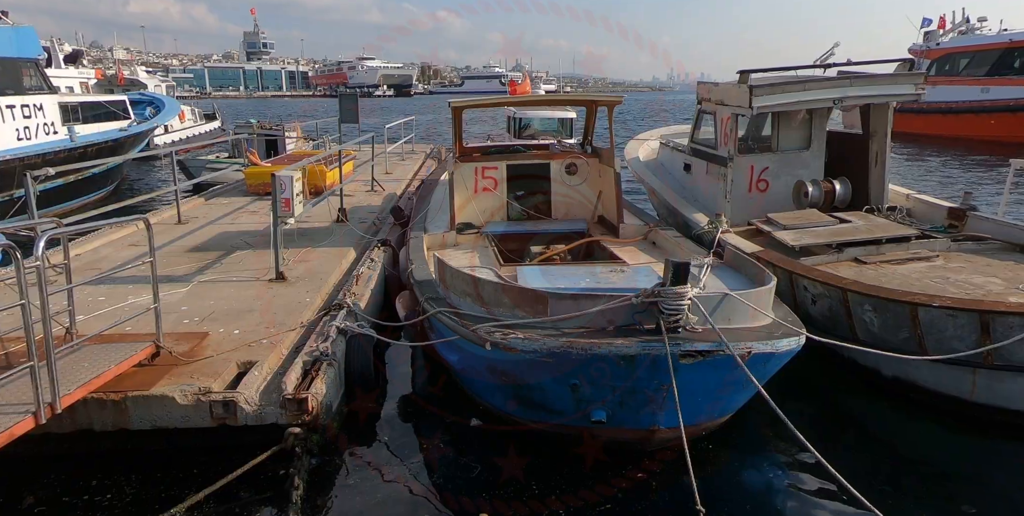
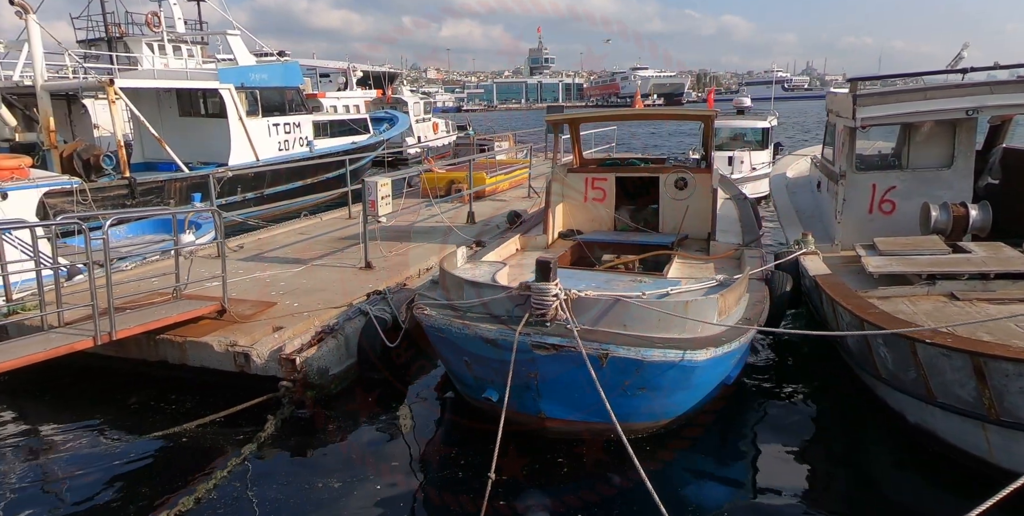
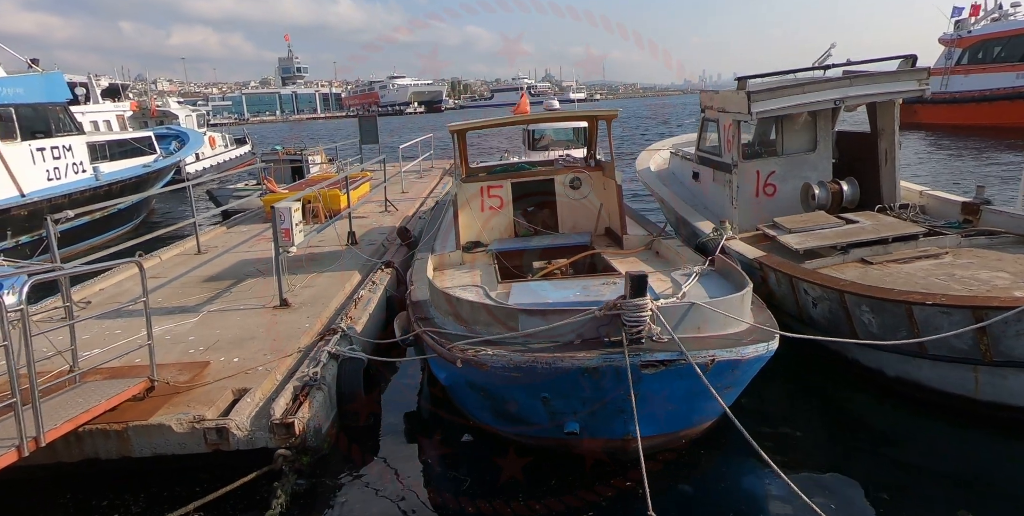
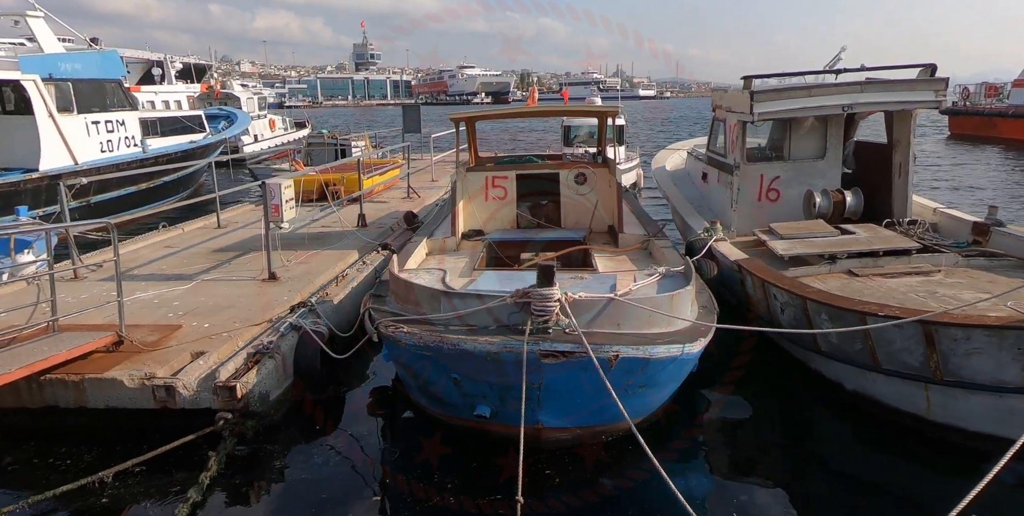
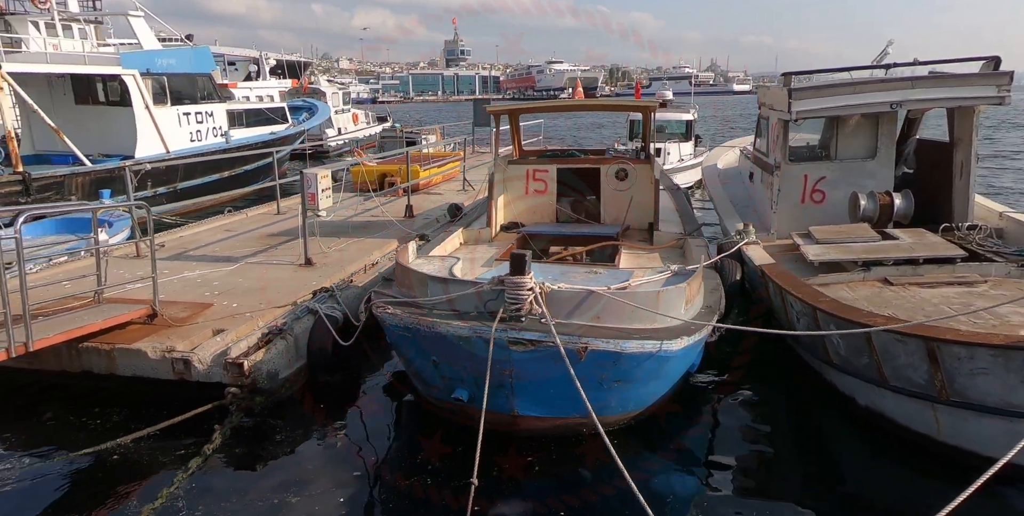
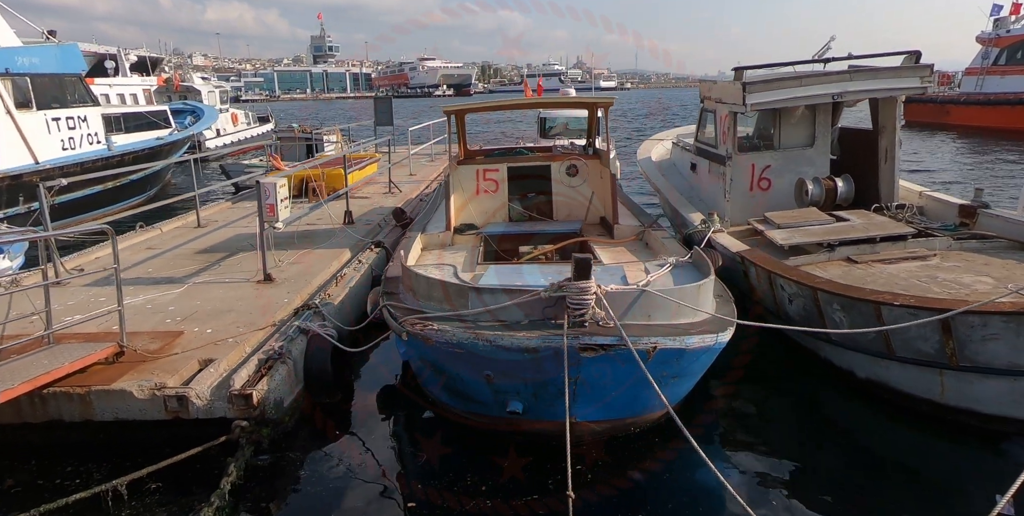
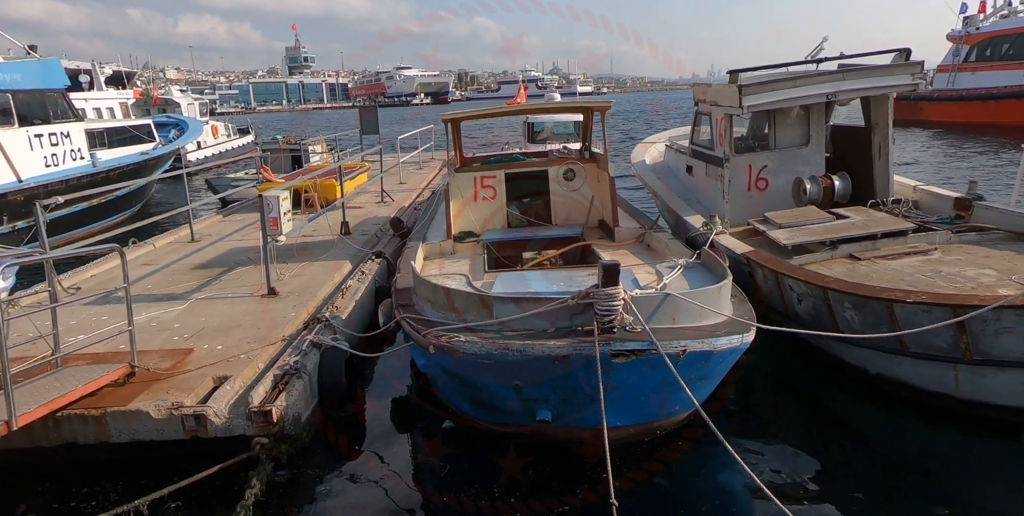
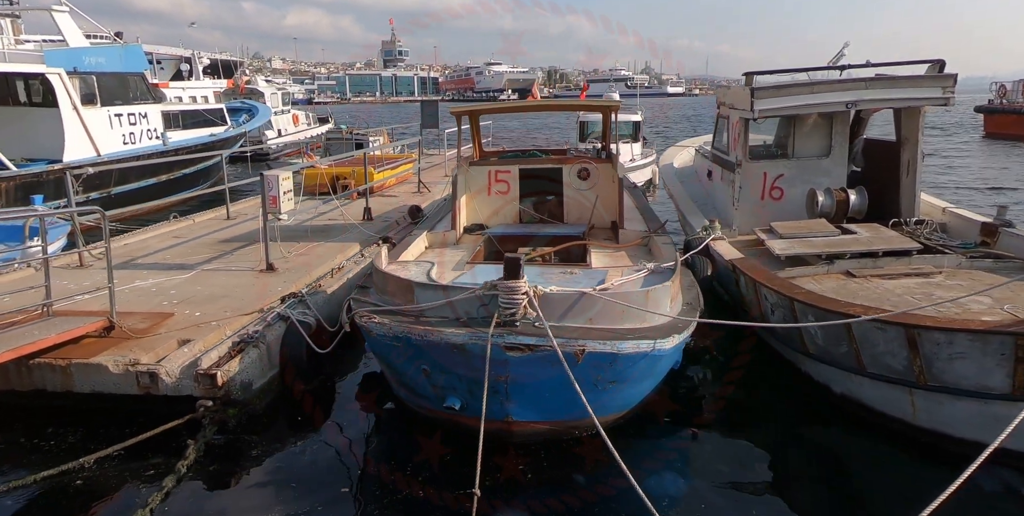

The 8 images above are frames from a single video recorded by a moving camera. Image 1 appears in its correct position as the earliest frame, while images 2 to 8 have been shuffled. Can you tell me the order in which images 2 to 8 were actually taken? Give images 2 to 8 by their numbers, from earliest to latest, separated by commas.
3, 7, 6, 4, 8, 5, 2
